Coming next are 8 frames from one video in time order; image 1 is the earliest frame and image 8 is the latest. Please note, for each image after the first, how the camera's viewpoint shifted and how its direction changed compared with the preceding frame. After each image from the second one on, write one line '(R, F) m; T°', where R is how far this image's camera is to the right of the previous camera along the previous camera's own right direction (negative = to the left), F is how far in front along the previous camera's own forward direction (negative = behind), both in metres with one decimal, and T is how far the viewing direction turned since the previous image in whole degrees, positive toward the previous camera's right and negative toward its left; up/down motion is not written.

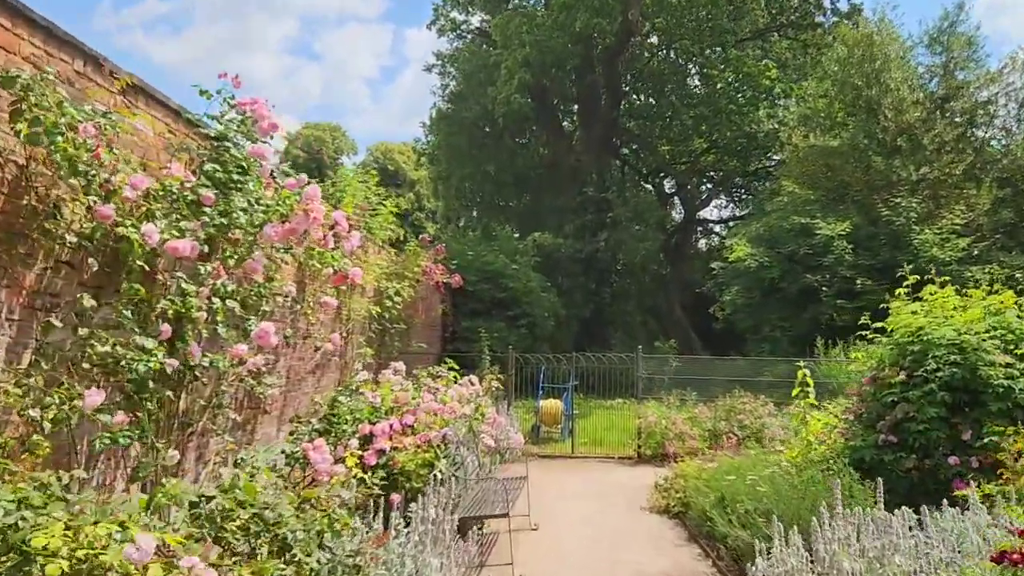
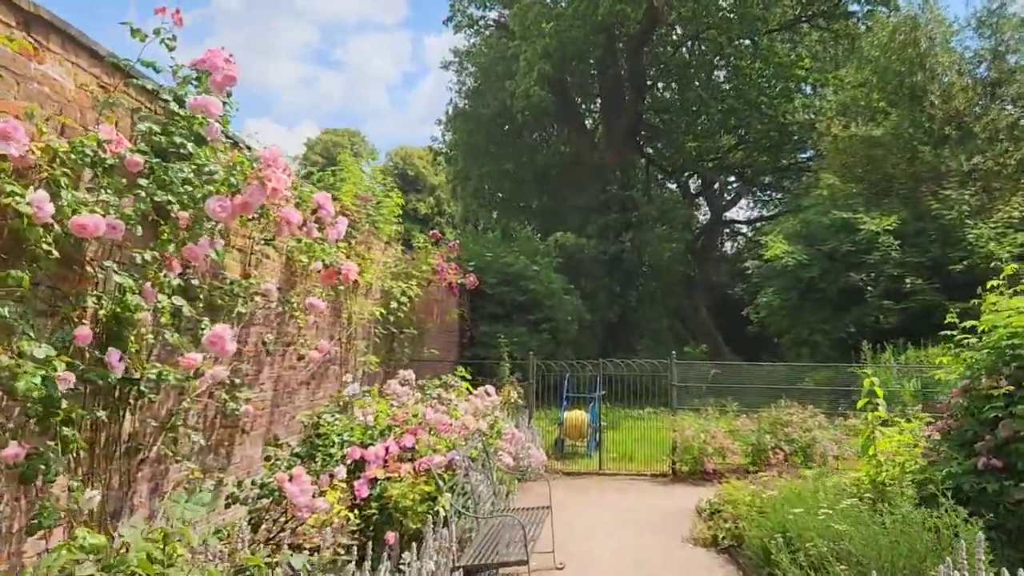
(0.0, +0.9) m; -1°
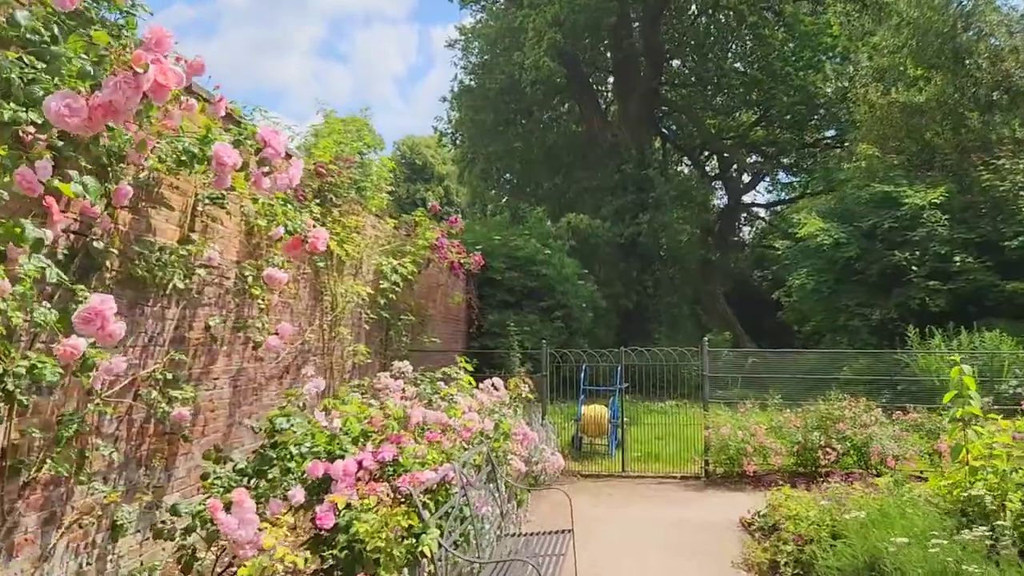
(0.0, +1.1) m; -1°
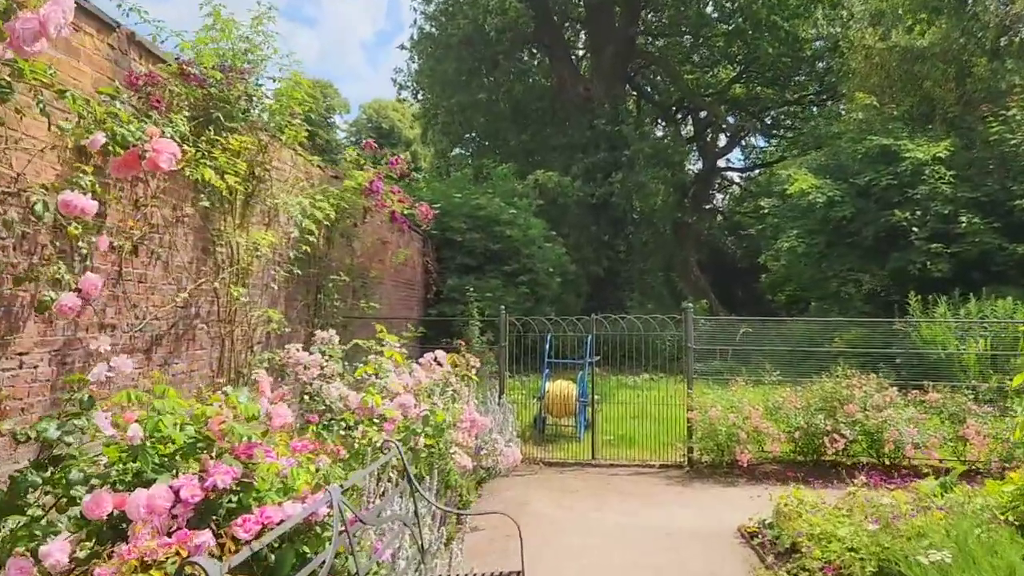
(+0.1, +1.3) m; +2°
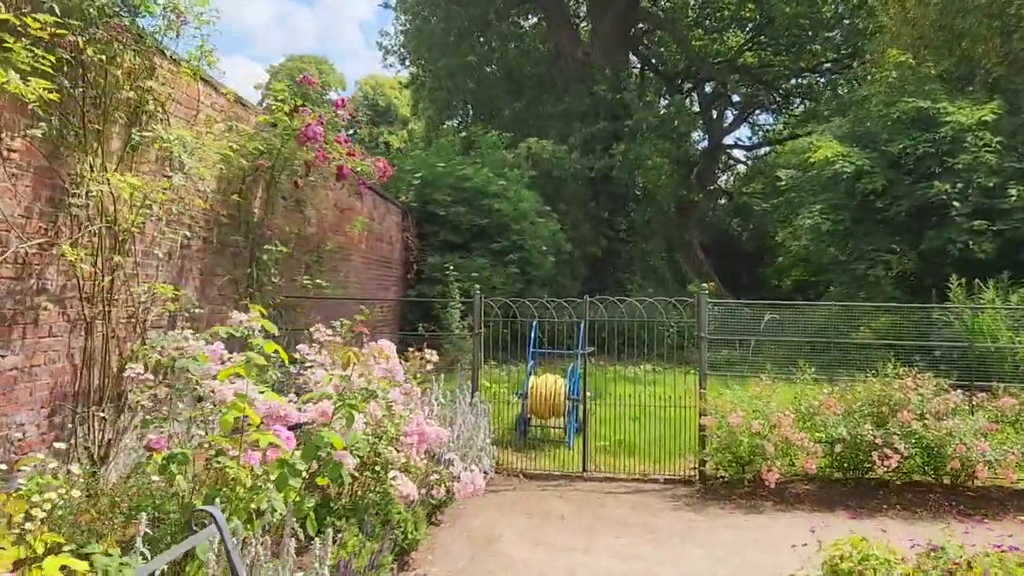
(+0.2, +1.3) m; 0°
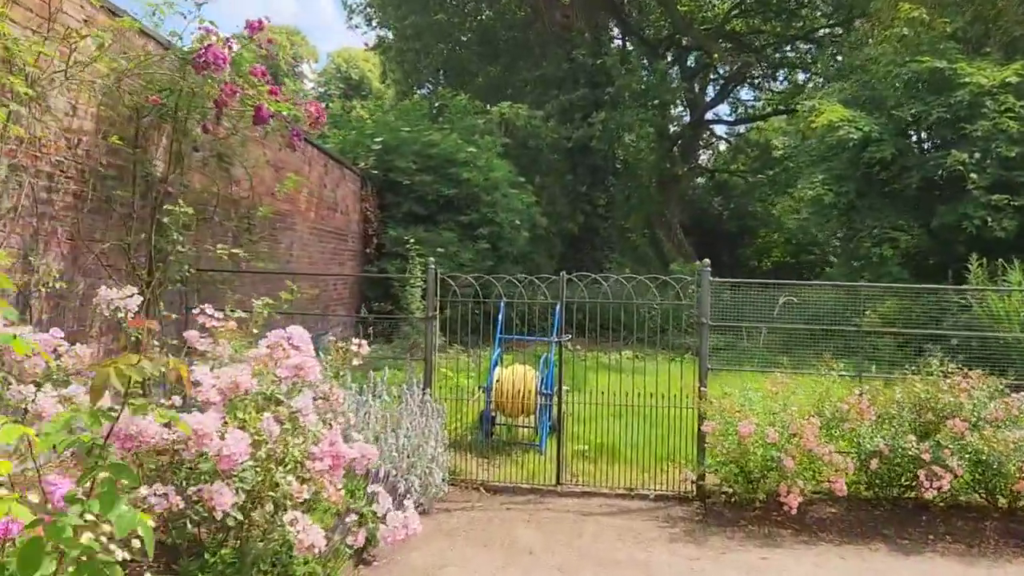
(+0.1, +1.1) m; +2°
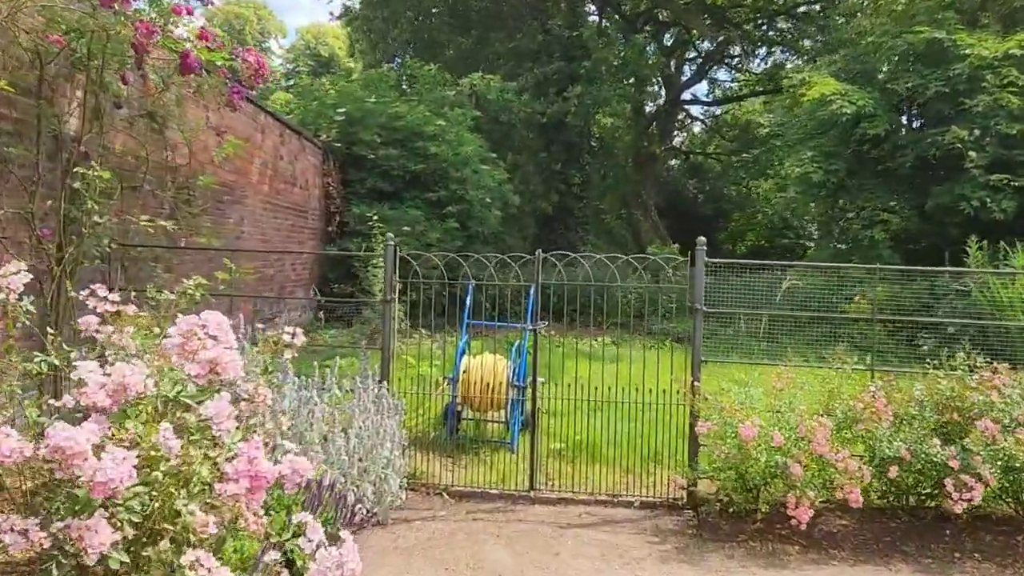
(0.0, +0.6) m; +2°
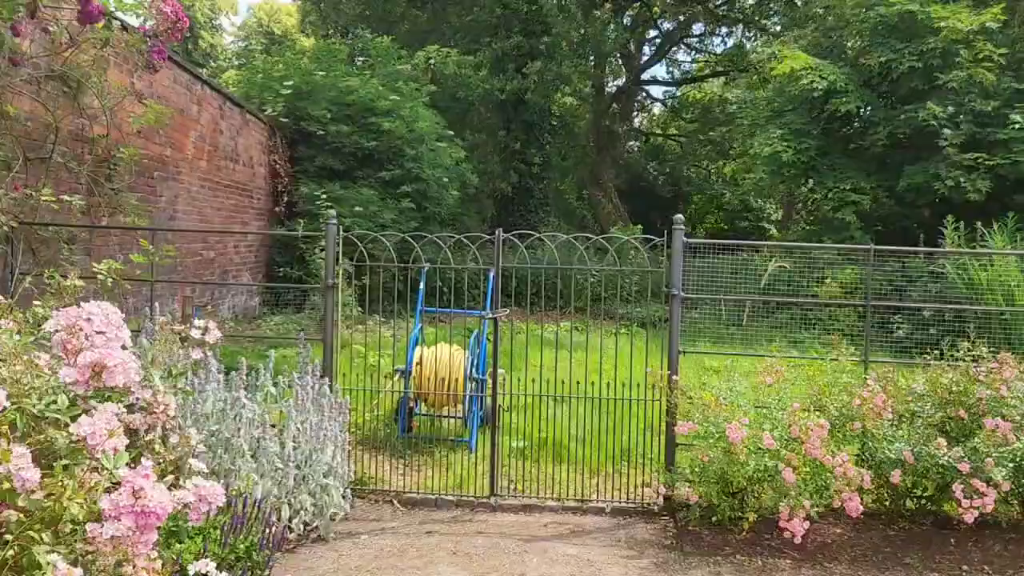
(0.0, +0.5) m; +3°
